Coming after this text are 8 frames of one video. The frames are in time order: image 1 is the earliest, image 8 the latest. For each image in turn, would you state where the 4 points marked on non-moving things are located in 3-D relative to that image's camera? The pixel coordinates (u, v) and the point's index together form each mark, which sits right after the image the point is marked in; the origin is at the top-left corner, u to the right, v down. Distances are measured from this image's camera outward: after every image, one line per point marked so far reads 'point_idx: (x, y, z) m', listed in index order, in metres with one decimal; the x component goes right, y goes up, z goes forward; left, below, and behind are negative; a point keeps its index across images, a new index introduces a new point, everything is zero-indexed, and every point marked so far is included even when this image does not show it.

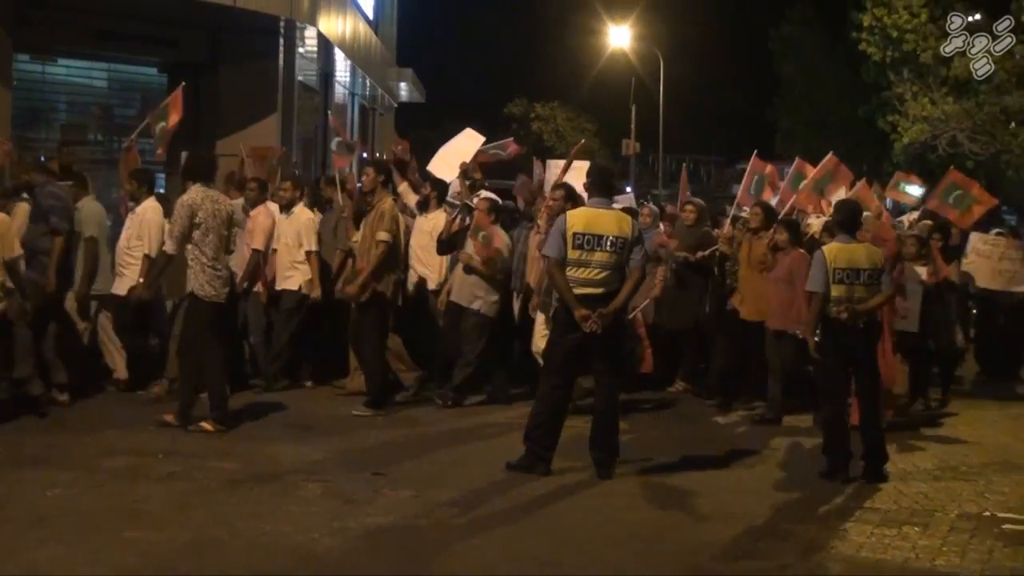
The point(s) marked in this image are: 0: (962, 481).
0: (+3.1, -1.3, +8.0) m
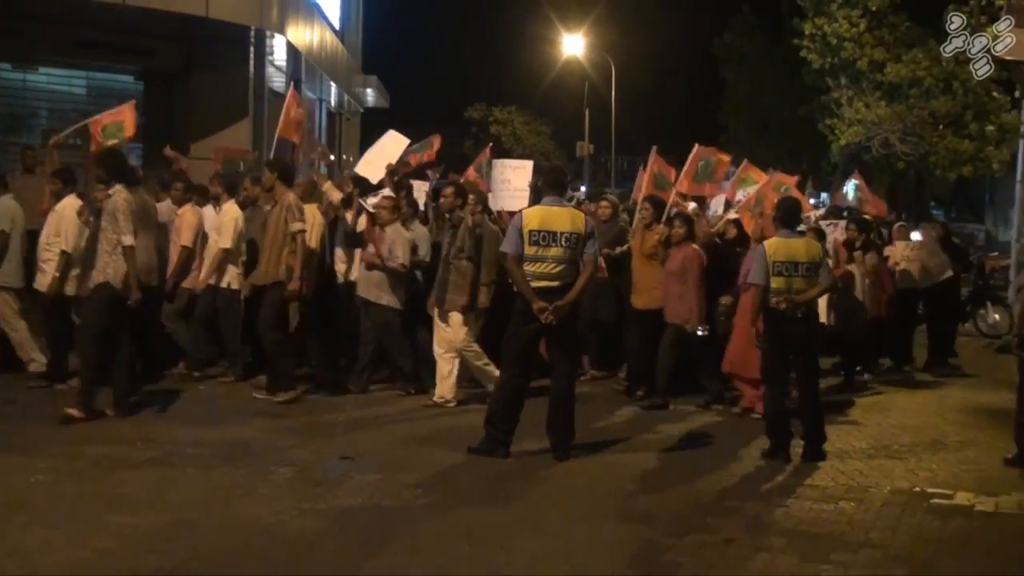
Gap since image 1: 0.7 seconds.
0: (+2.8, -1.3, +8.6) m
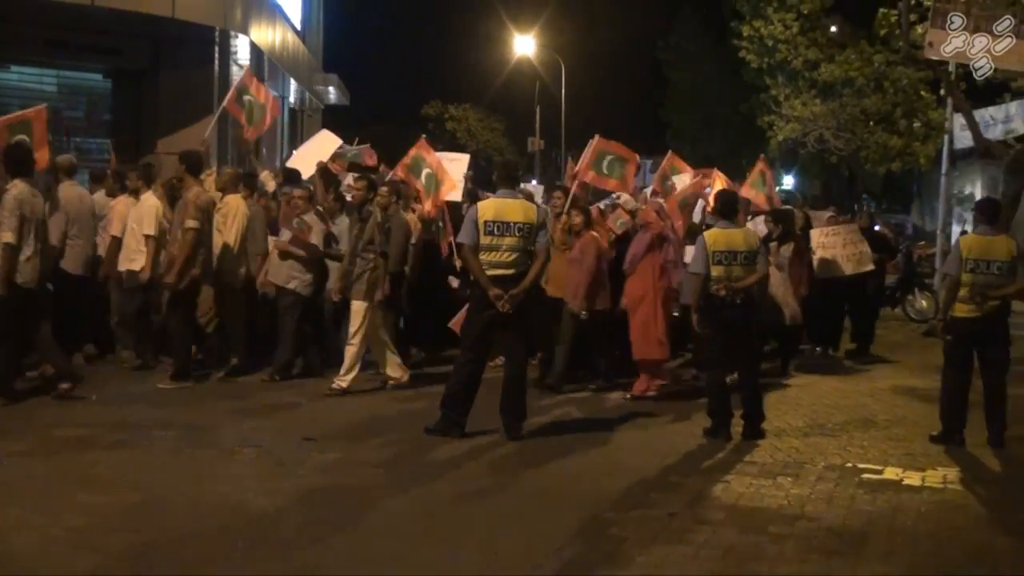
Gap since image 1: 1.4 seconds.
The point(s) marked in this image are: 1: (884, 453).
0: (+2.5, -1.2, +9.0) m
1: (+2.8, -1.3, +8.7) m
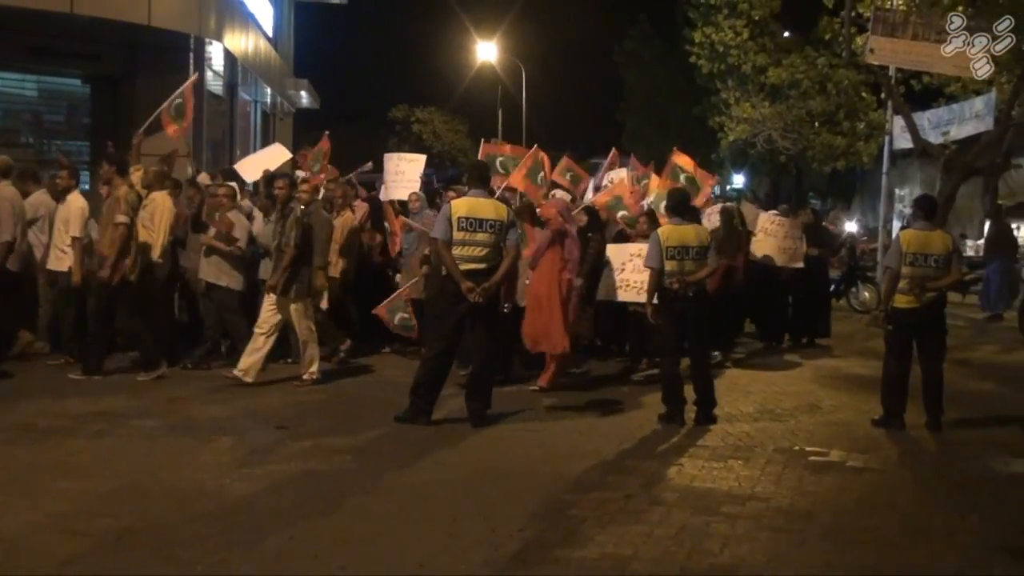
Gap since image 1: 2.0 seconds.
0: (+2.2, -1.1, +9.5) m
1: (+2.6, -1.2, +9.2) m
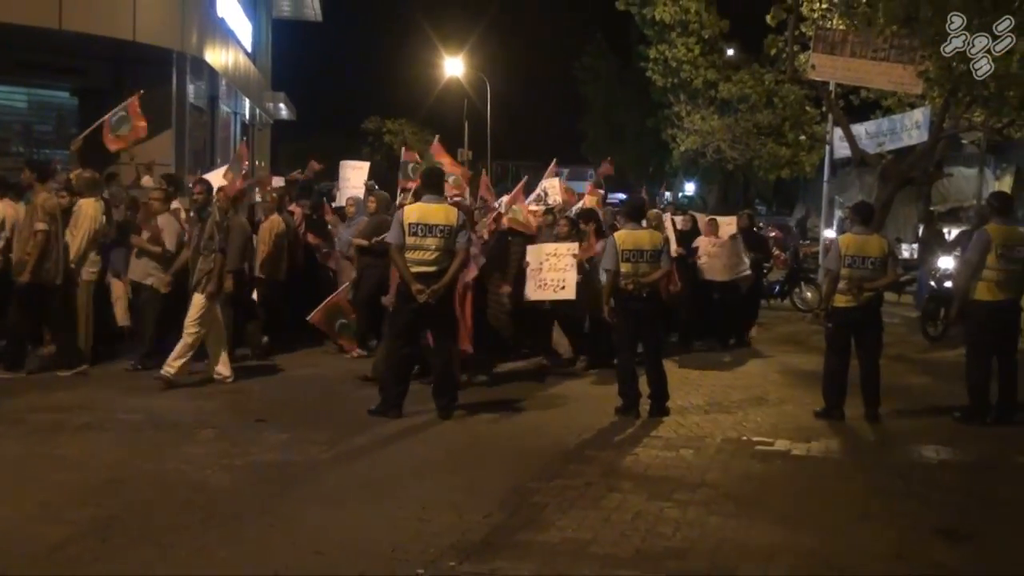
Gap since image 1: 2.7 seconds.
0: (+1.9, -1.1, +10.1) m
1: (+2.3, -1.2, +9.8) m
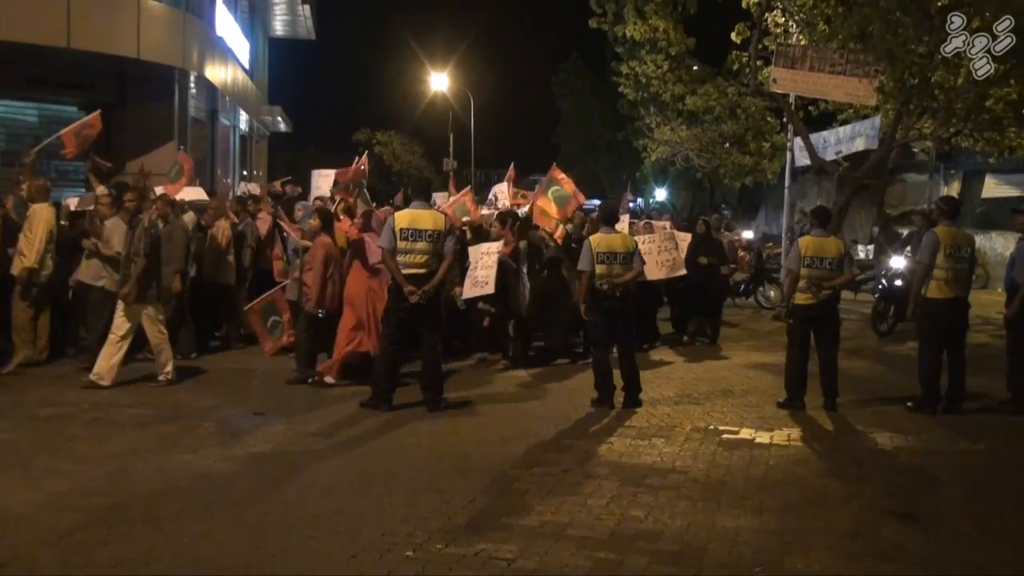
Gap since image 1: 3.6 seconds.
0: (+1.8, -1.1, +10.8) m
1: (+2.1, -1.2, +10.4) m
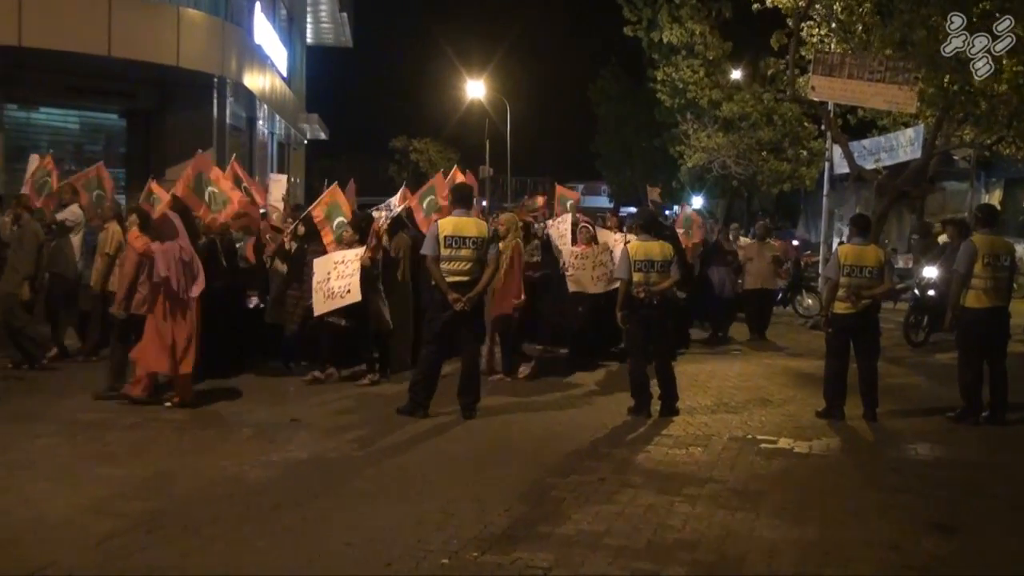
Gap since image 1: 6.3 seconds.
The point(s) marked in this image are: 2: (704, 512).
0: (+2.1, -1.2, +10.7) m
1: (+2.4, -1.3, +10.3) m
2: (+1.4, -1.7, +8.4) m
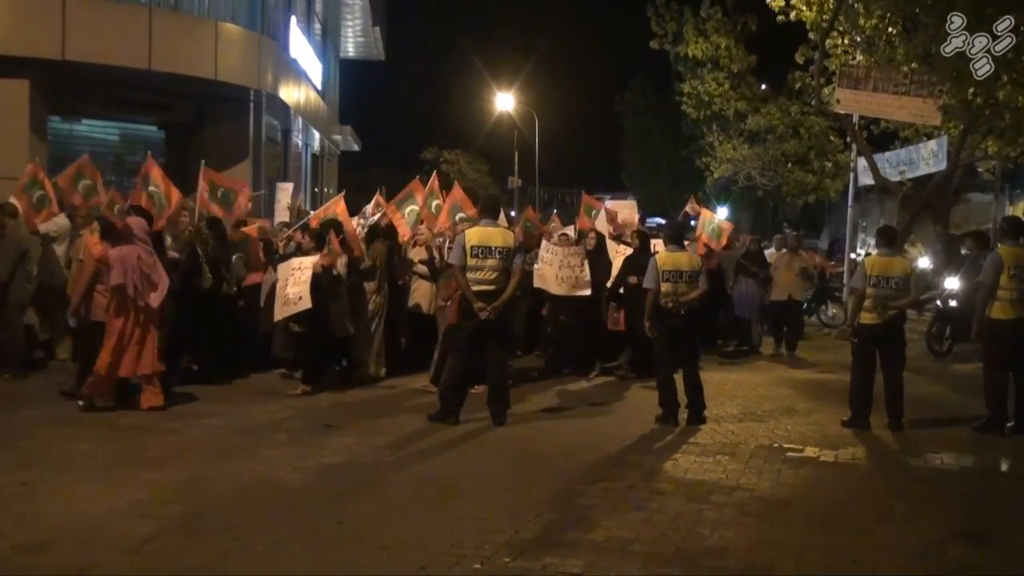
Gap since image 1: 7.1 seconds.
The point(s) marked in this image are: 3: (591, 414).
0: (+2.4, -1.3, +10.8) m
1: (+2.7, -1.4, +10.4) m
2: (+1.7, -1.7, +8.5) m
3: (+0.8, -1.3, +11.3) m
